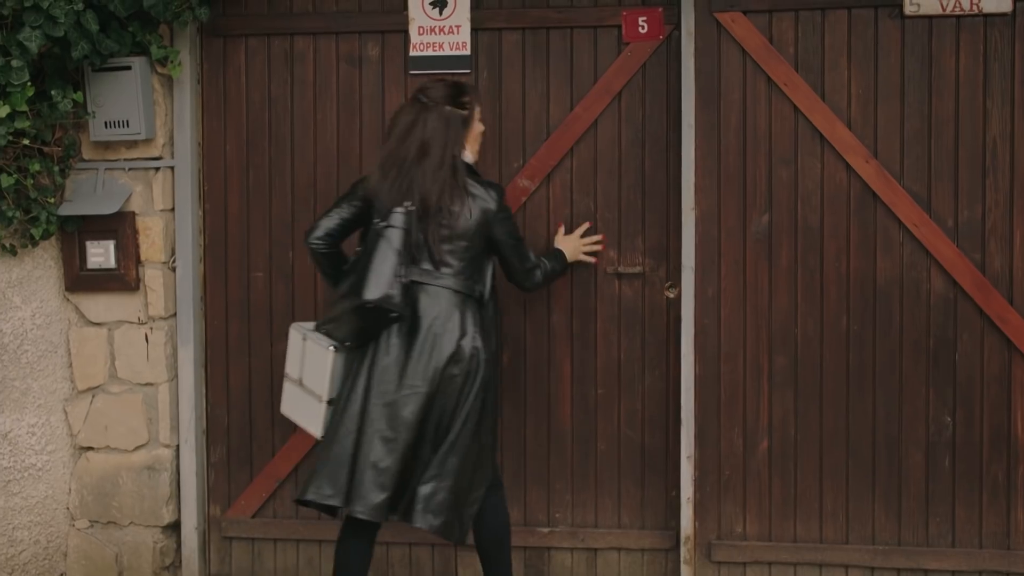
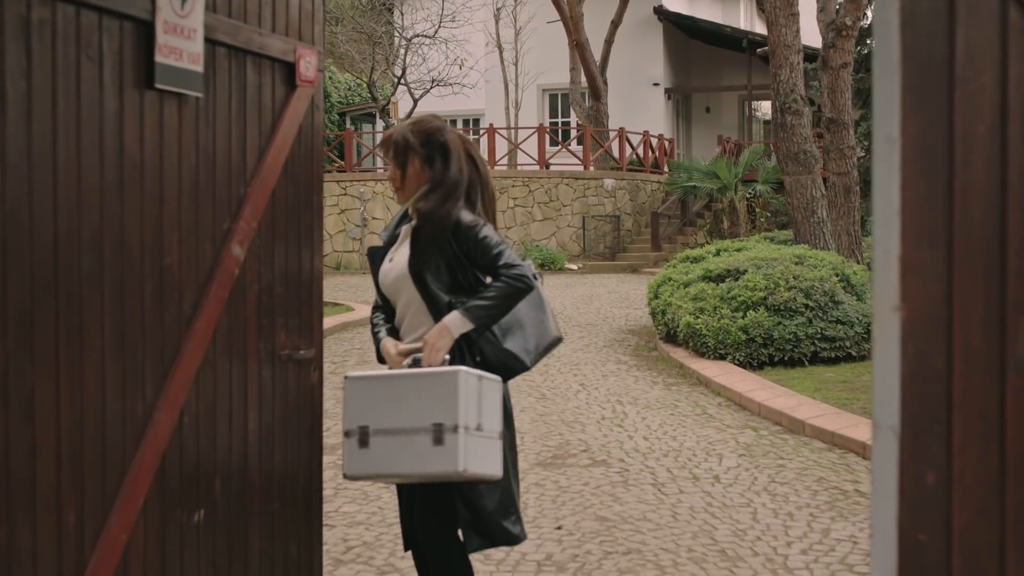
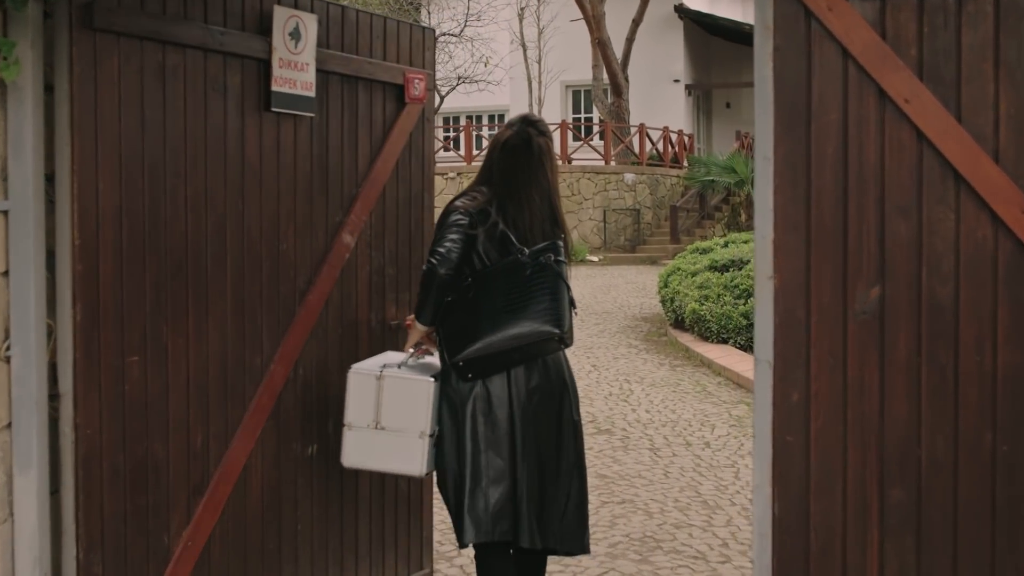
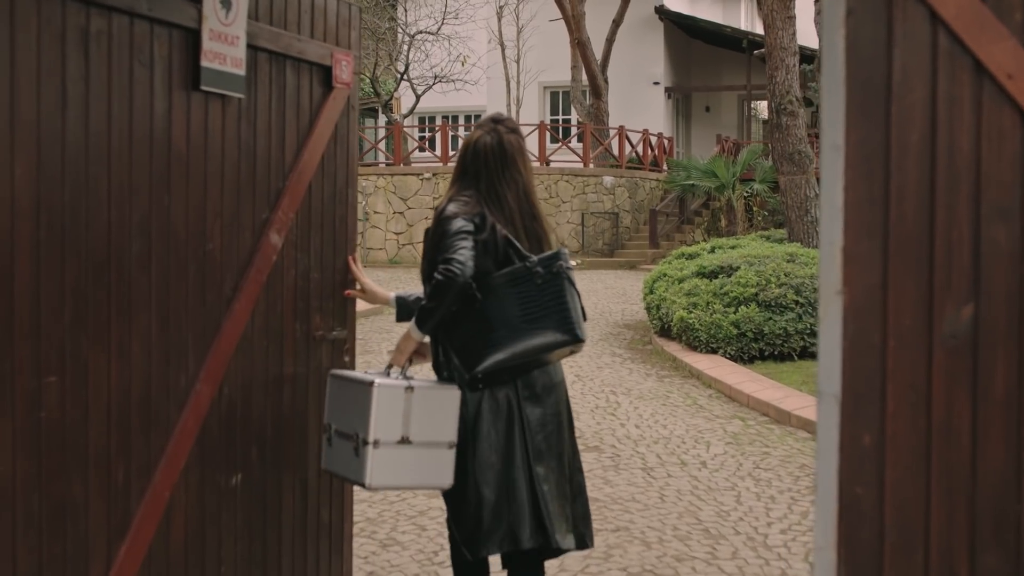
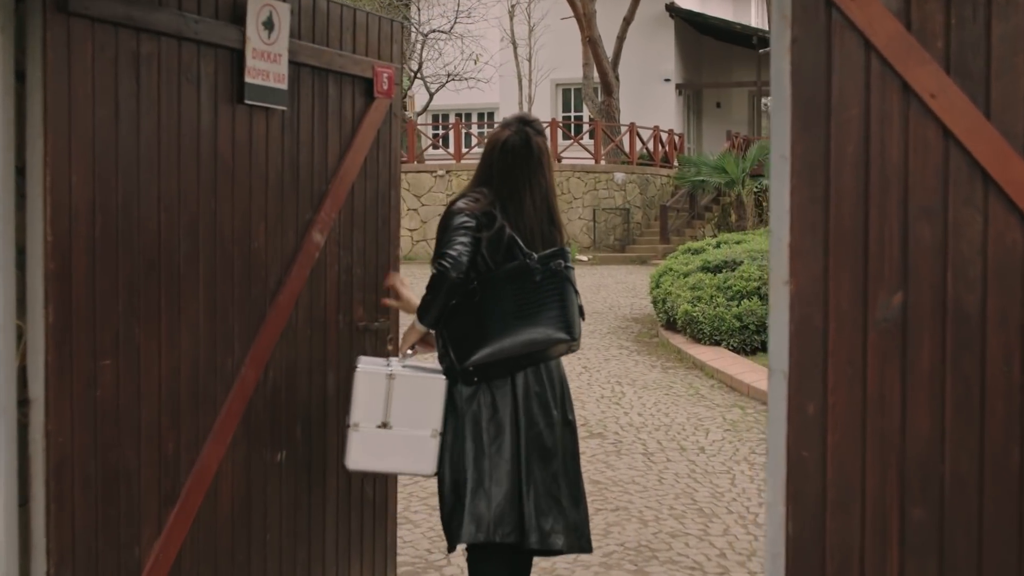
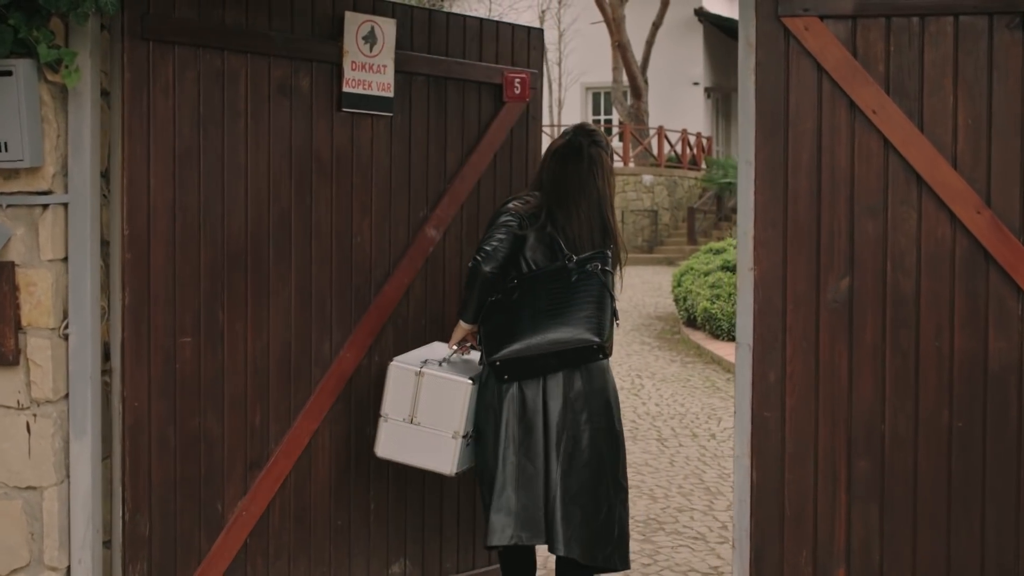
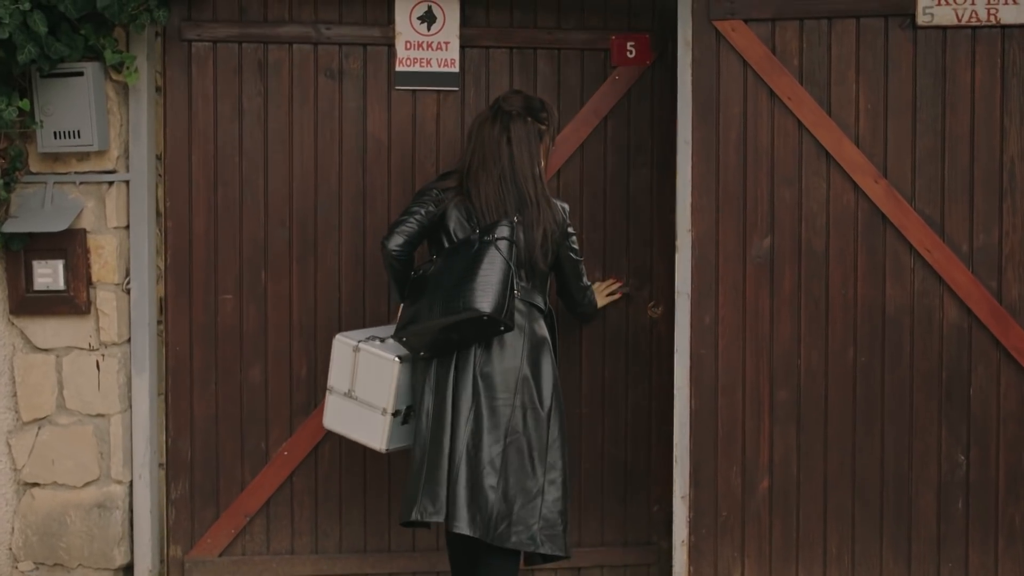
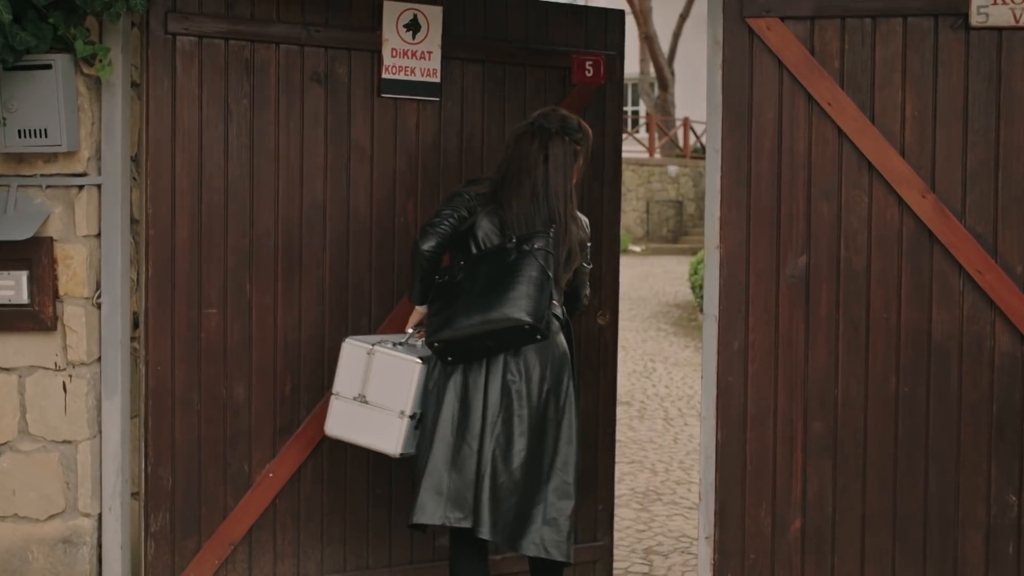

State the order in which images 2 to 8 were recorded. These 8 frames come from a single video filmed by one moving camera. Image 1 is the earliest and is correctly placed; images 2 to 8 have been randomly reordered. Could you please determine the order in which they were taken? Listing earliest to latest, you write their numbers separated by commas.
7, 8, 6, 3, 5, 4, 2
